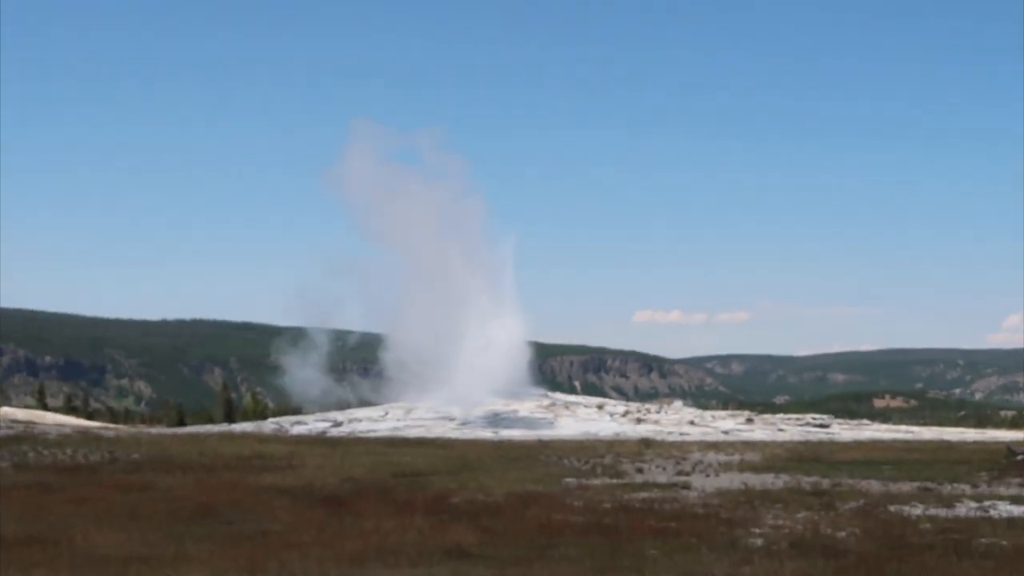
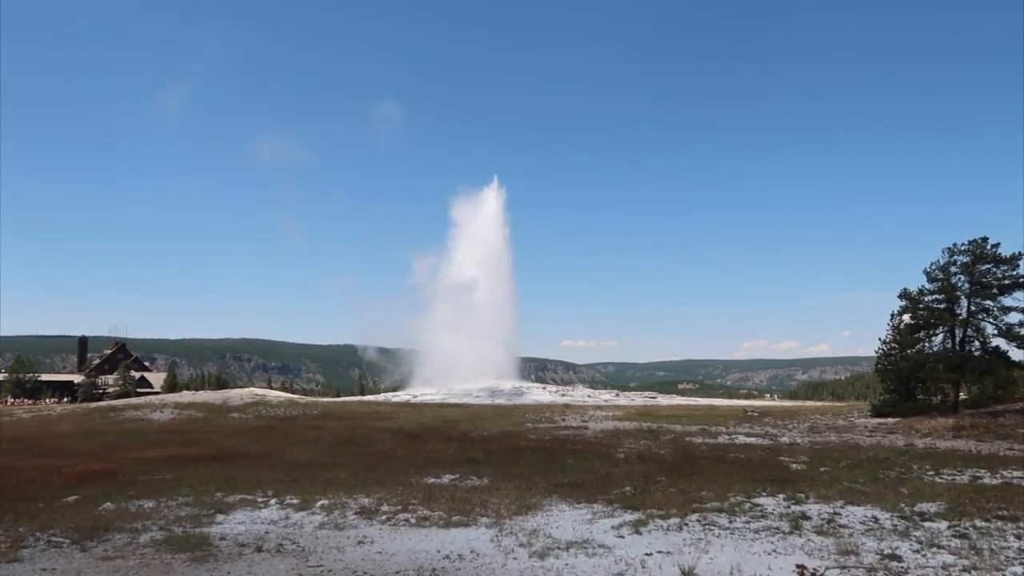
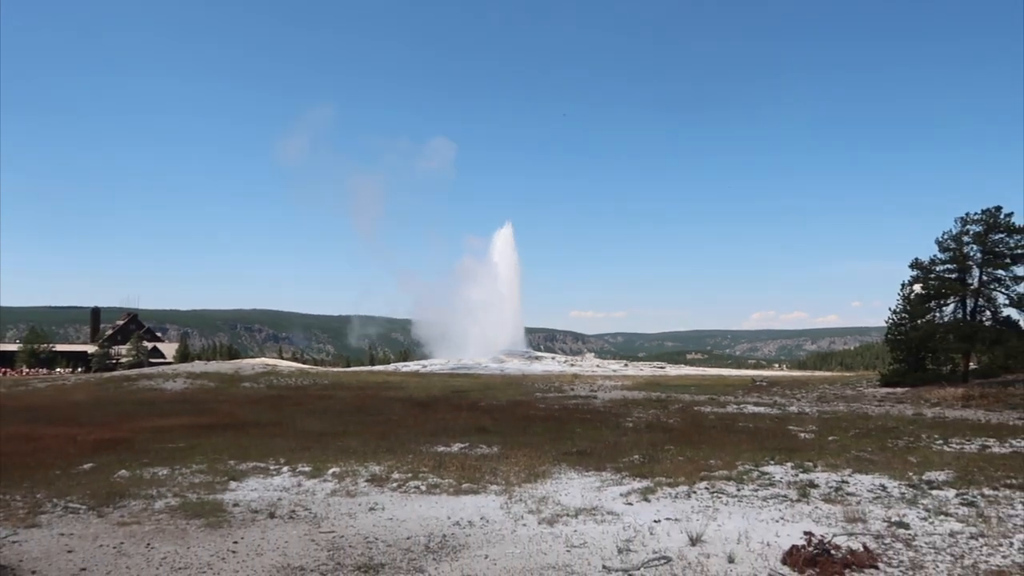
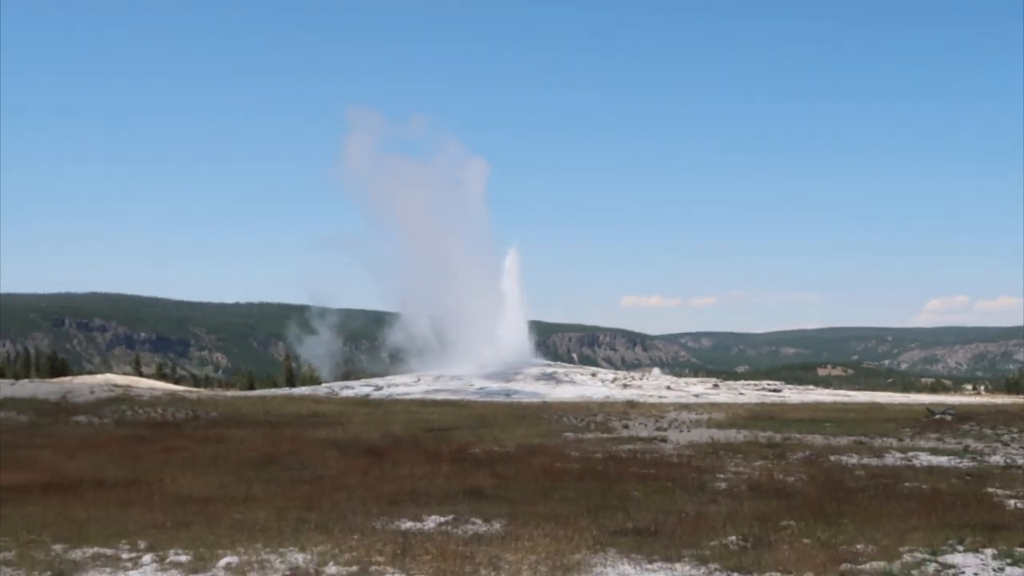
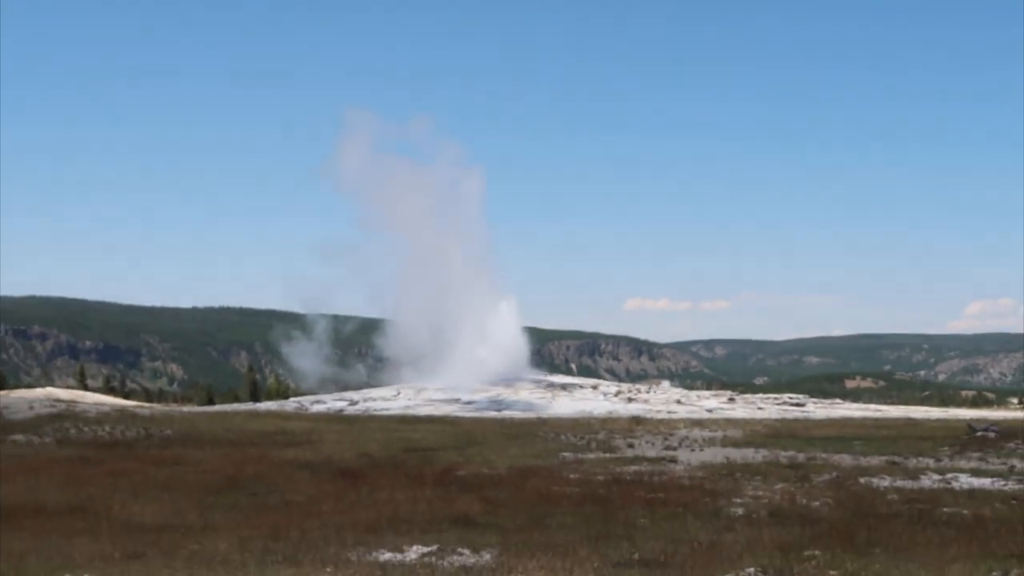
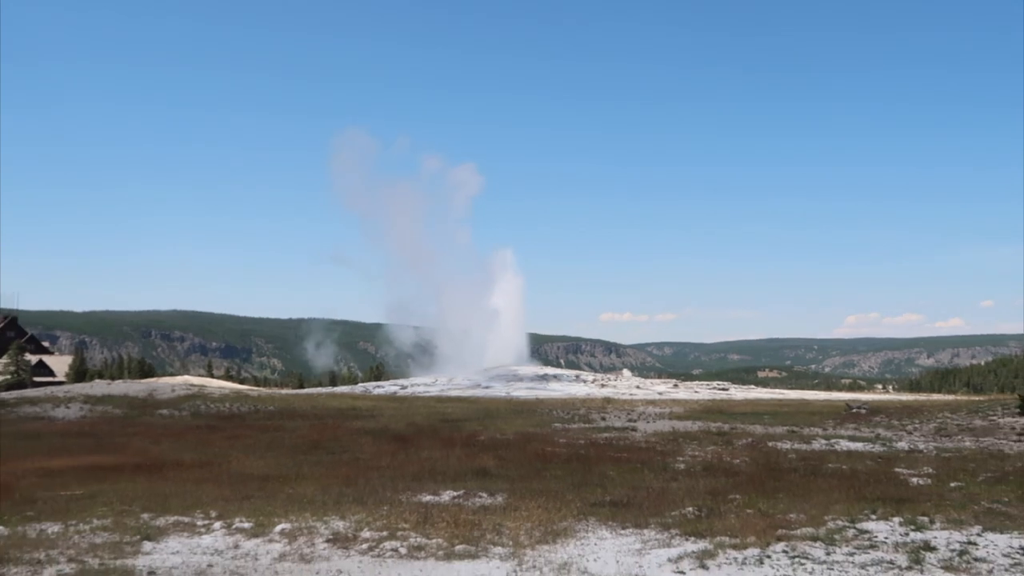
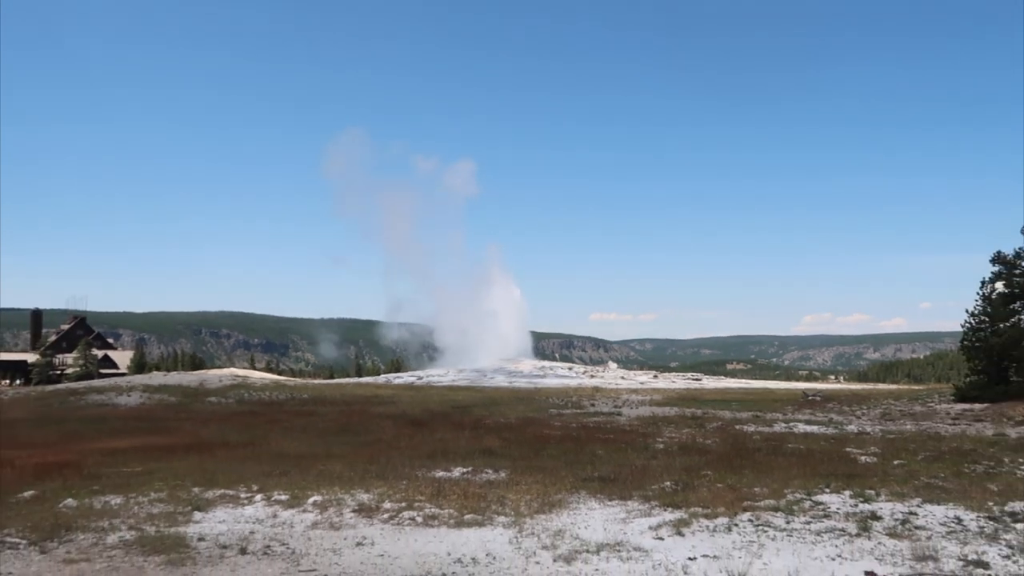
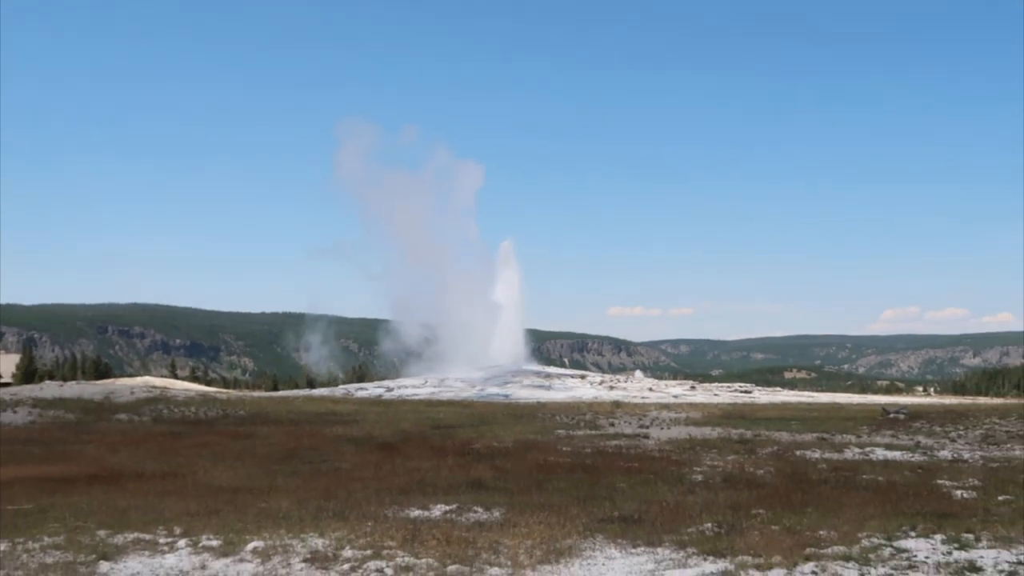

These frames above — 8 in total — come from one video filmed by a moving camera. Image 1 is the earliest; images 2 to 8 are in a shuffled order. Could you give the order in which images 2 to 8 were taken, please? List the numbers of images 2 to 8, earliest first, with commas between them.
5, 4, 8, 6, 7, 3, 2
